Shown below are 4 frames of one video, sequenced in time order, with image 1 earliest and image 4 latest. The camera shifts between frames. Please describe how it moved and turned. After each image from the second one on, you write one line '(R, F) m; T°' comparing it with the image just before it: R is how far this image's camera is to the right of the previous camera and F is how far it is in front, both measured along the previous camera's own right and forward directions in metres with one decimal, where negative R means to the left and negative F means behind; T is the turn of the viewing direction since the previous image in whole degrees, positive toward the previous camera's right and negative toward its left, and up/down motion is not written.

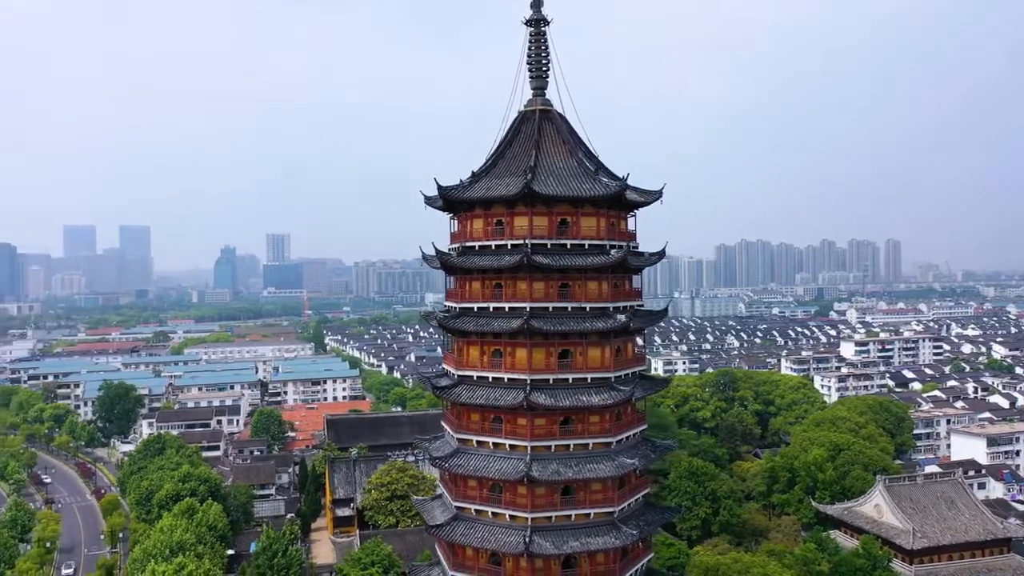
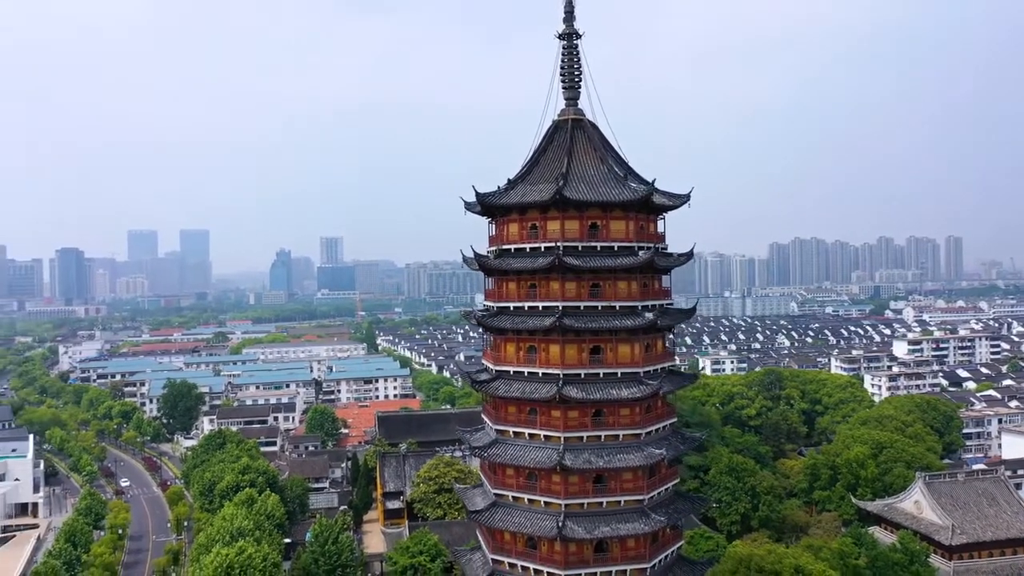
(+0.3, -0.9) m; -4°
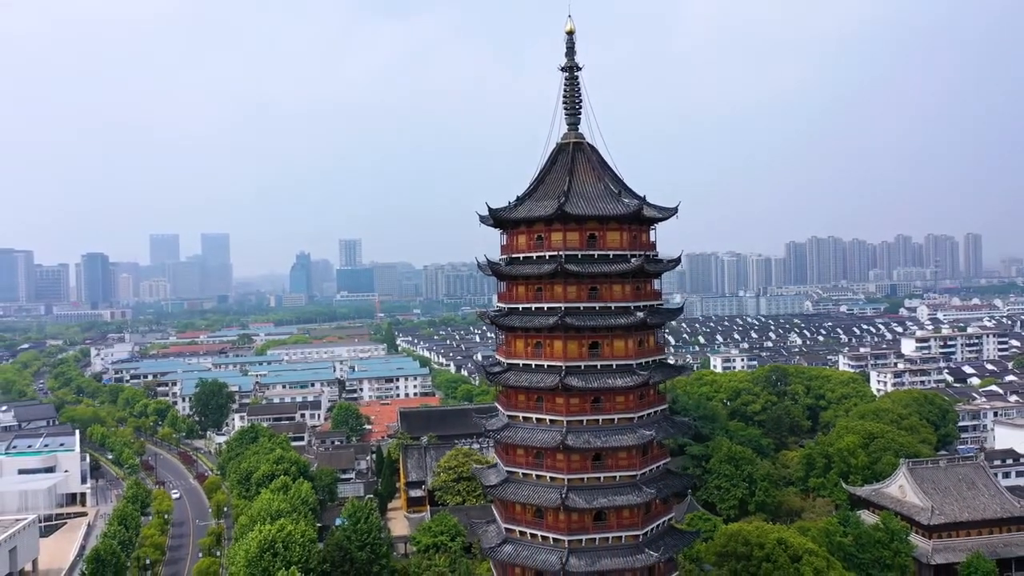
(+0.2, -2.2) m; -1°
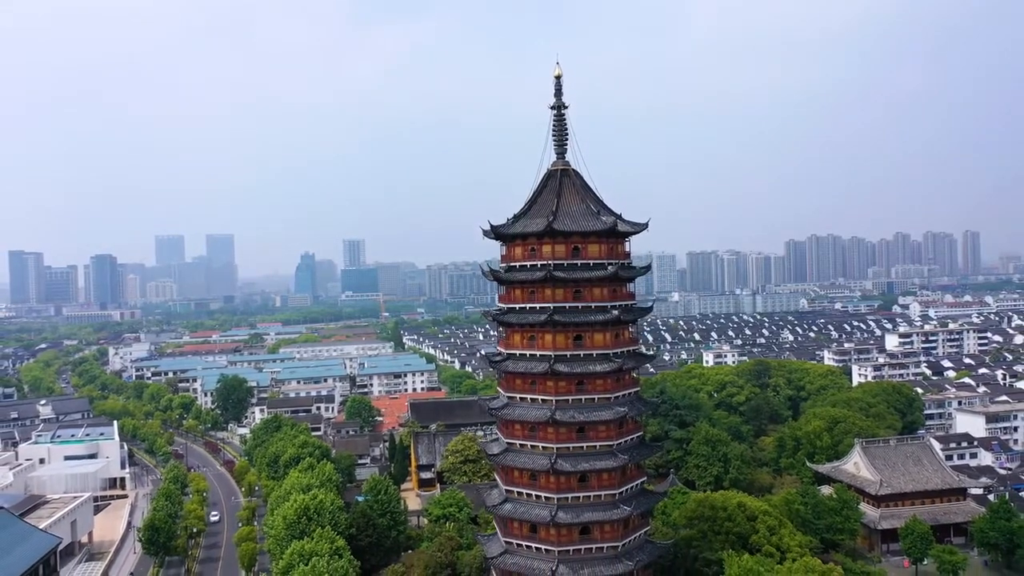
(+0.1, -3.7) m; 0°
